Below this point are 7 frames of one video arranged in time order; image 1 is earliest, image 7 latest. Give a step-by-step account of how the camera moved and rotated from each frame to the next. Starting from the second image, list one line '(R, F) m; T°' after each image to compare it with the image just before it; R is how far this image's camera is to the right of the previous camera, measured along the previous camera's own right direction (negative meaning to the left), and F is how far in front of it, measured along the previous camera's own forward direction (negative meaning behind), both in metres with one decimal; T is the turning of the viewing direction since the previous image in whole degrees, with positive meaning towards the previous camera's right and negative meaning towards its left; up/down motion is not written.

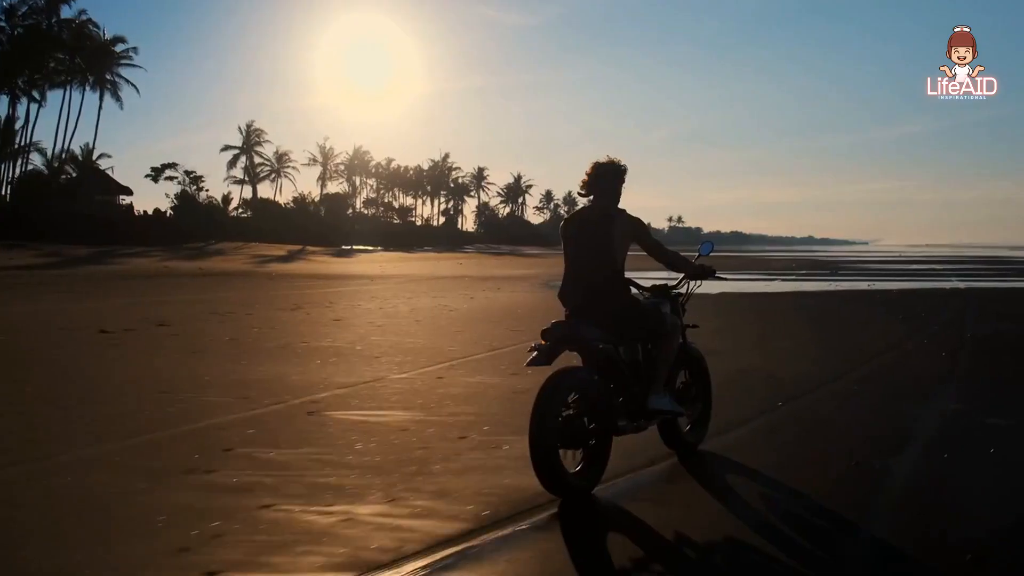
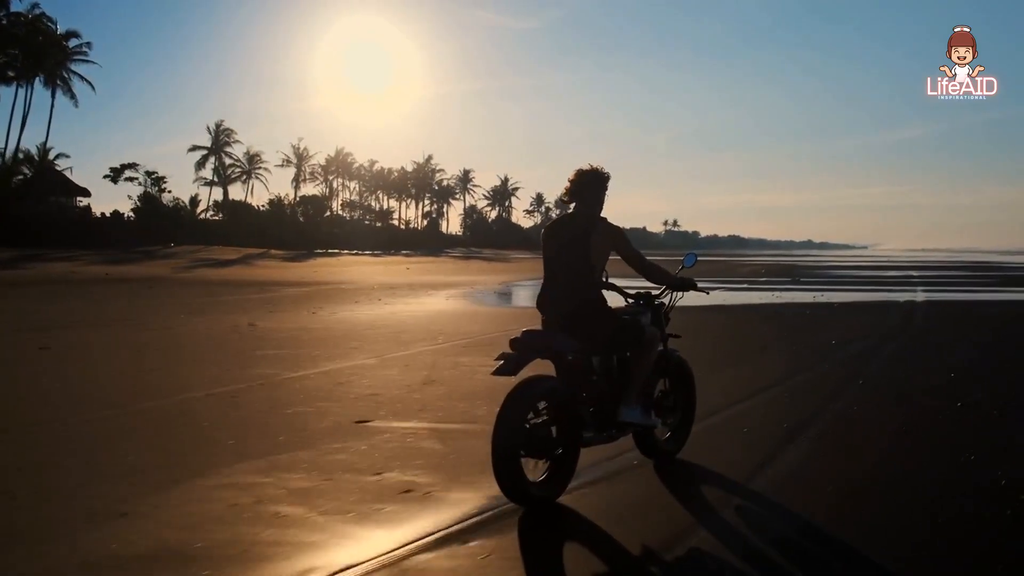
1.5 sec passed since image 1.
(+0.4, +0.6) m; 0°
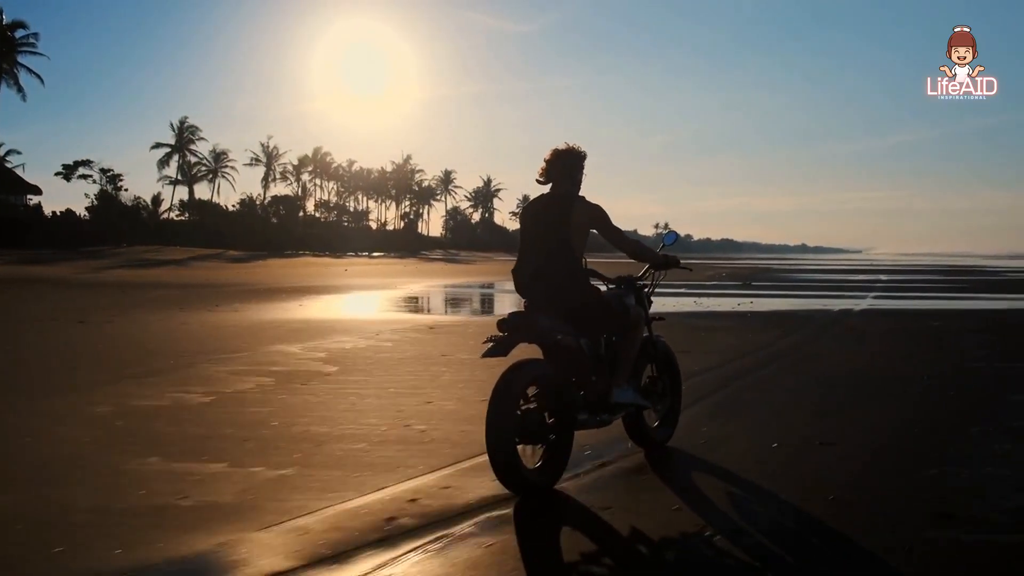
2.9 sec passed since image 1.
(+0.5, +0.5) m; 0°
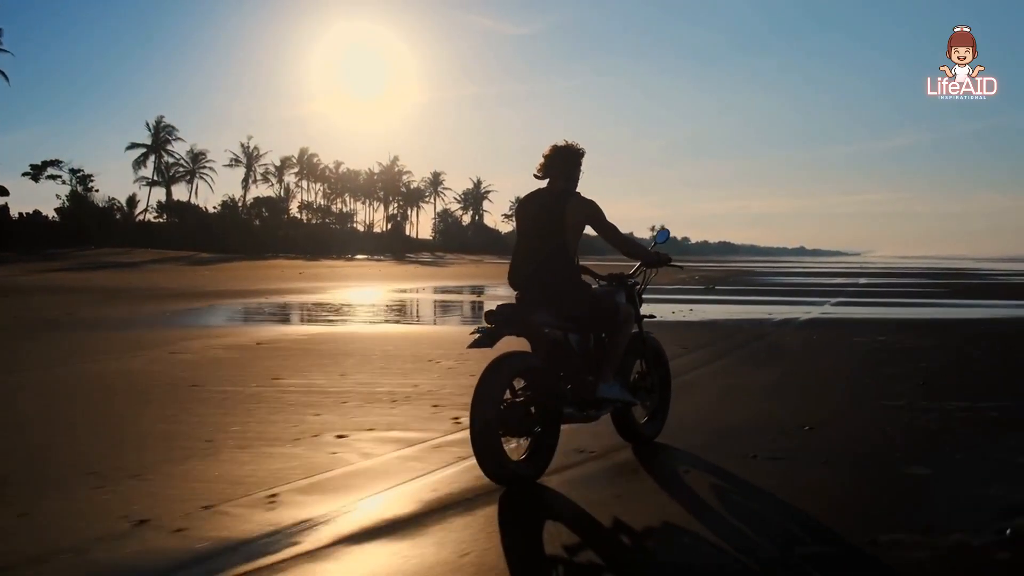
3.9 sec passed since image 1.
(+0.3, +0.4) m; 0°
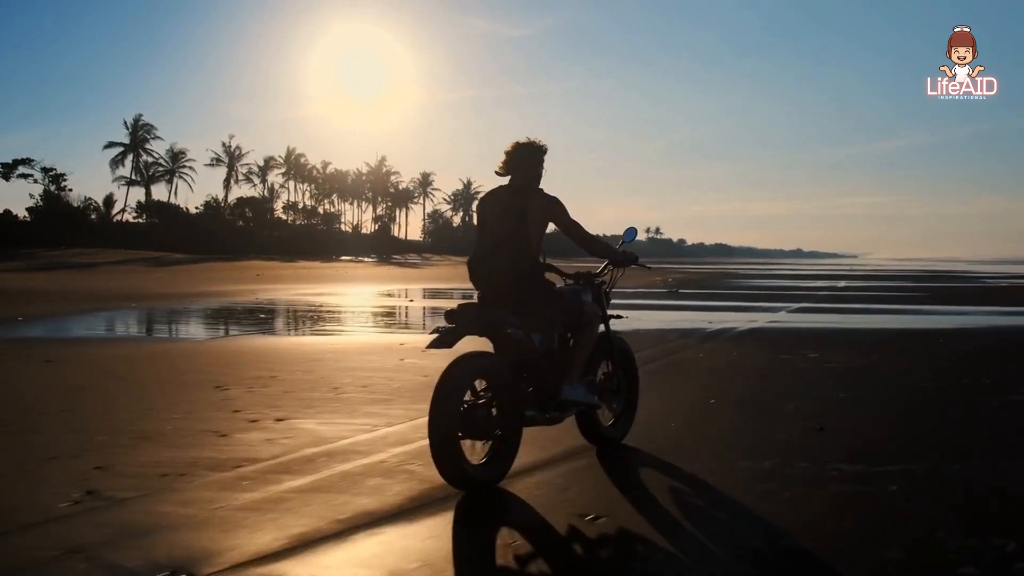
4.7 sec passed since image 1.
(+0.2, +0.3) m; 0°
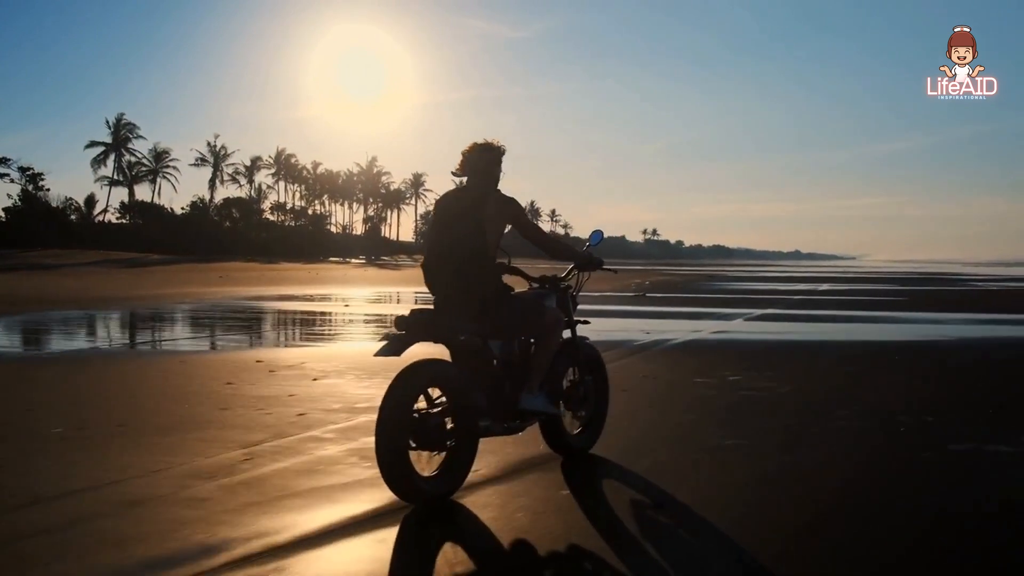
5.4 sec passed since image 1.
(+0.2, +0.2) m; 0°
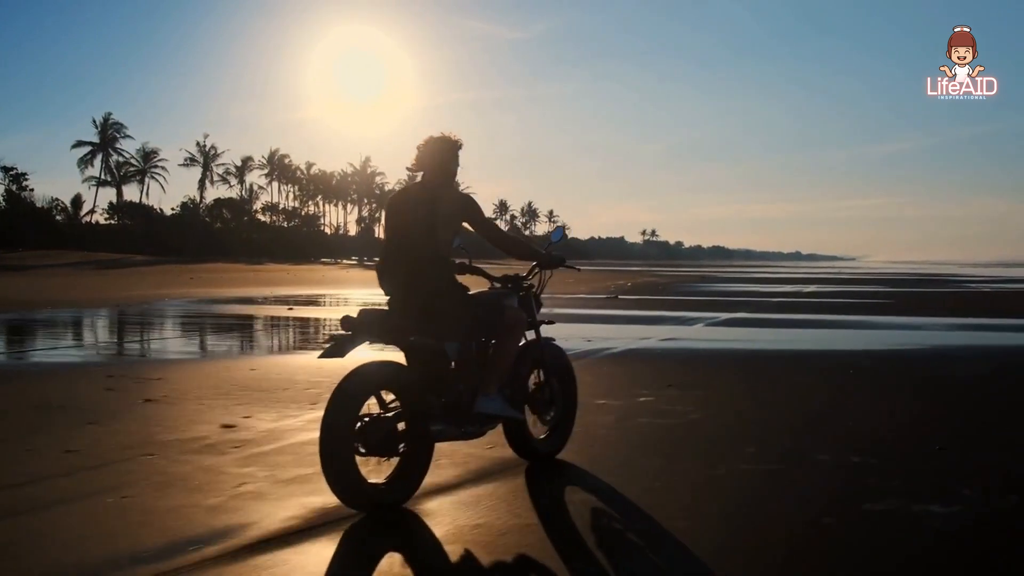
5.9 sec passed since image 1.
(+0.2, +0.1) m; 0°
